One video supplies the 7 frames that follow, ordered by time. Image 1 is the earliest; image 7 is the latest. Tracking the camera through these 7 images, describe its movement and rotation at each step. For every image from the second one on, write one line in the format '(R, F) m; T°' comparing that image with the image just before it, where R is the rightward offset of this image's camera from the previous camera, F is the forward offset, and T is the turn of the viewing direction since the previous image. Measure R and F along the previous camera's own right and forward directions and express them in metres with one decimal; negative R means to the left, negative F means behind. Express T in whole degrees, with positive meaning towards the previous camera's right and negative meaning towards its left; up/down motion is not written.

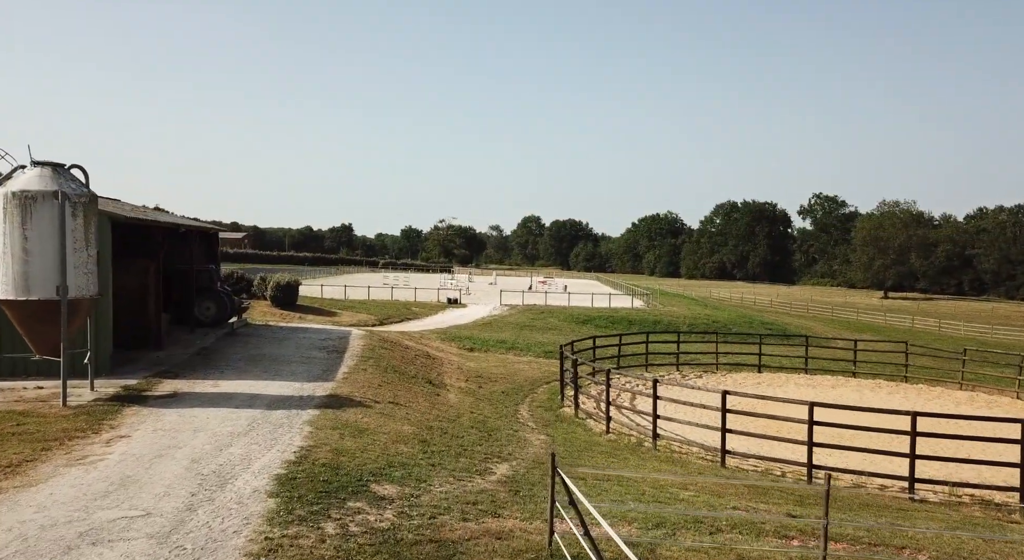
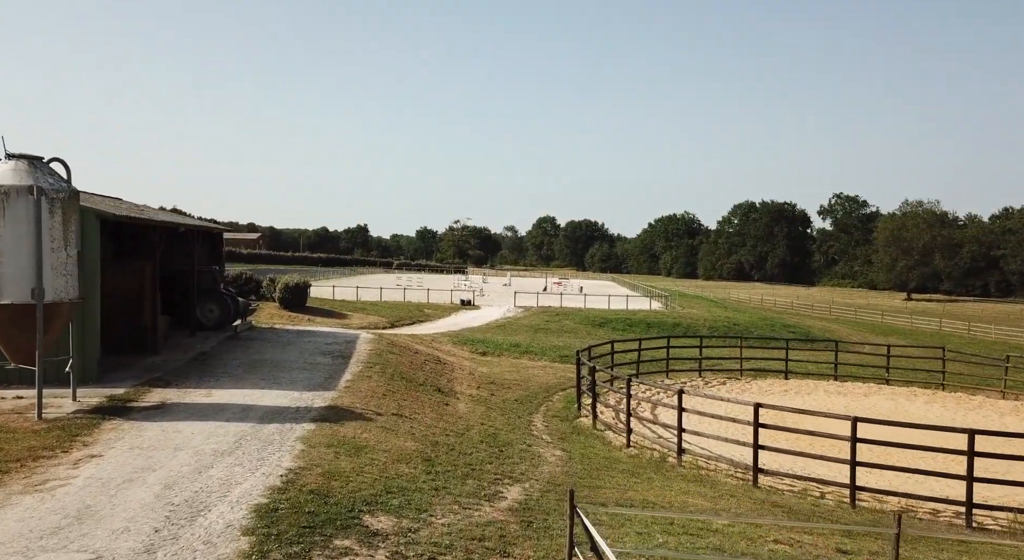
(0.0, +1.0) m; -1°
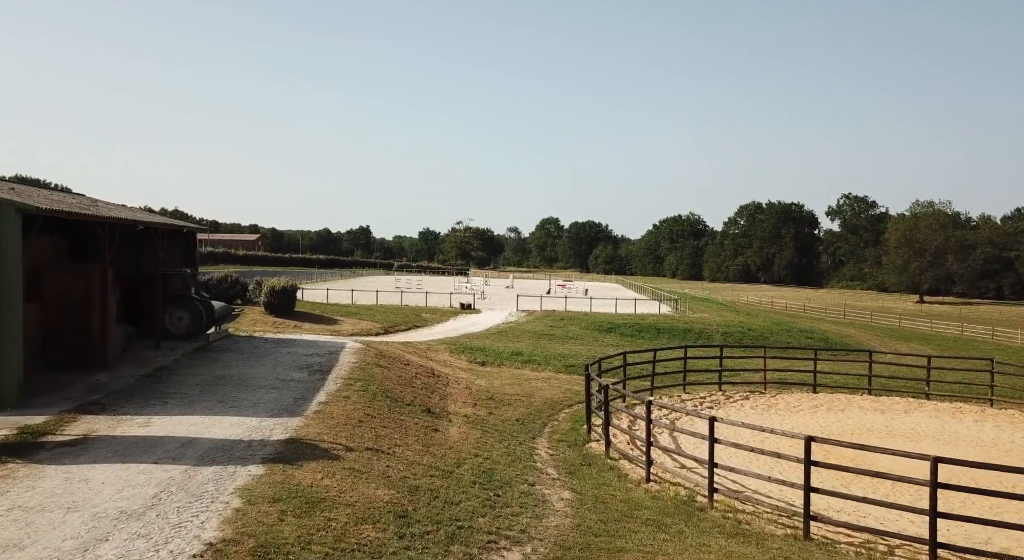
(+0.1, +2.2) m; 0°
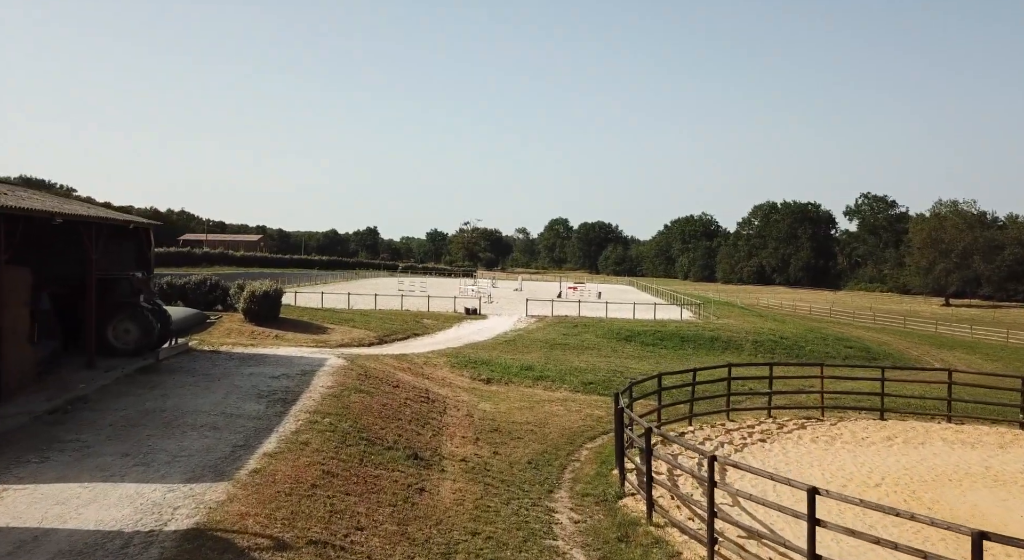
(0.0, +3.5) m; -1°
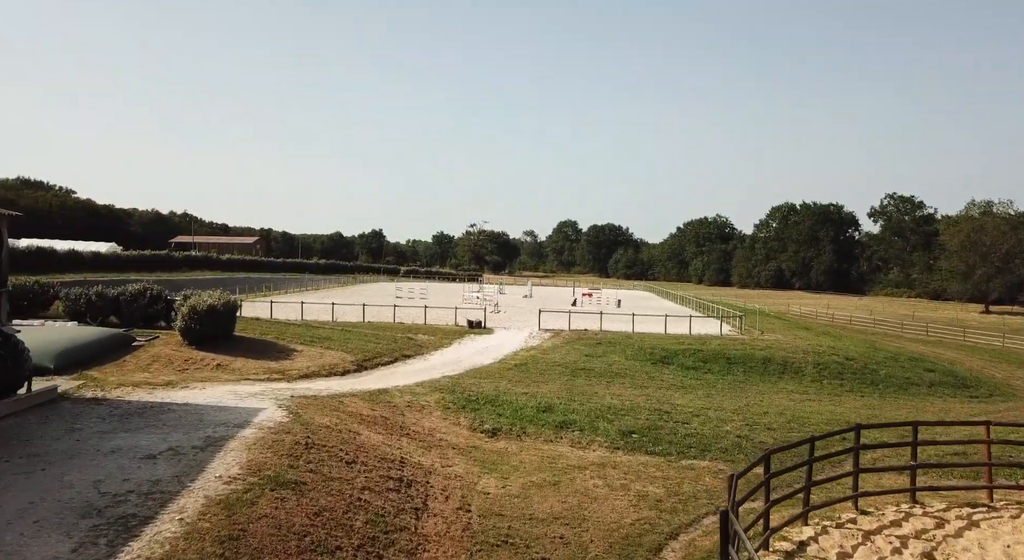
(-0.2, +6.2) m; -1°
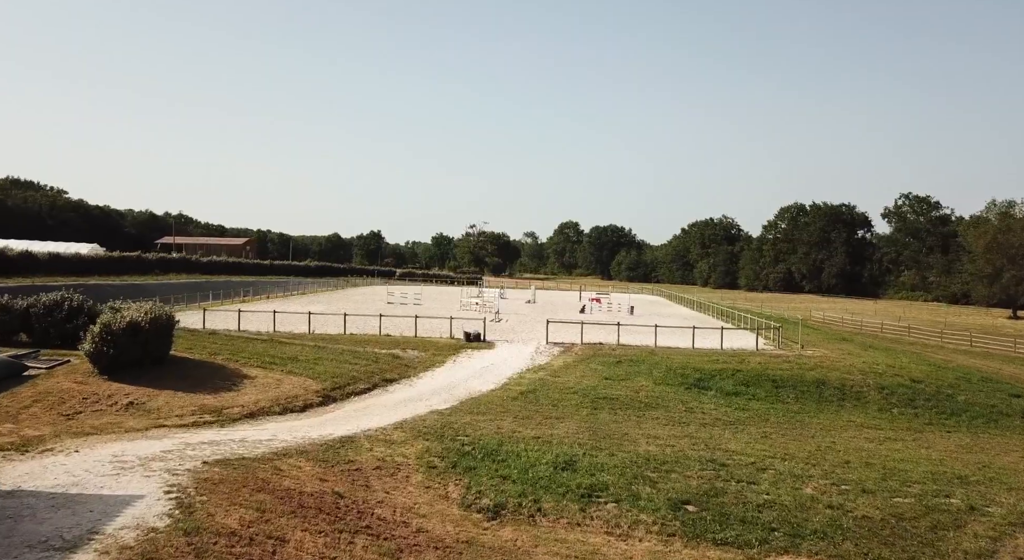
(-0.2, +5.0) m; 0°
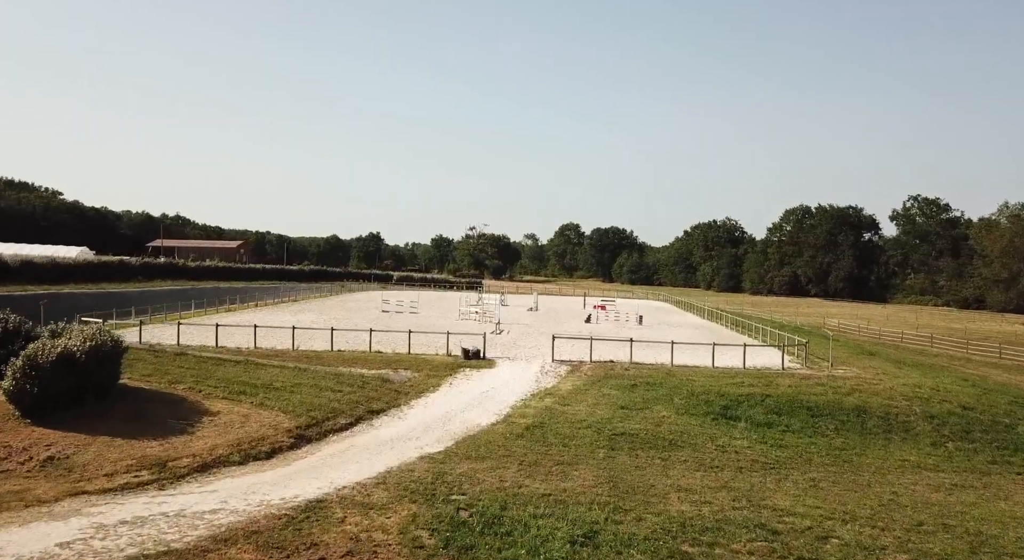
(-0.1, +2.8) m; 0°
